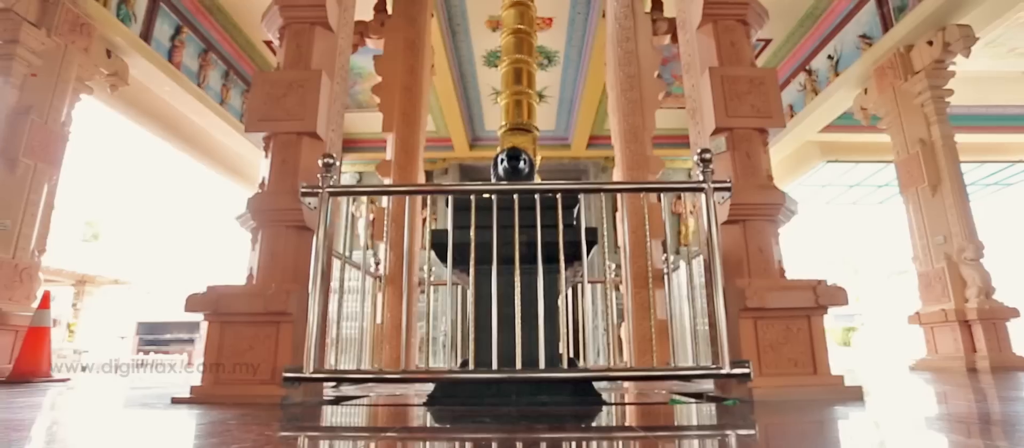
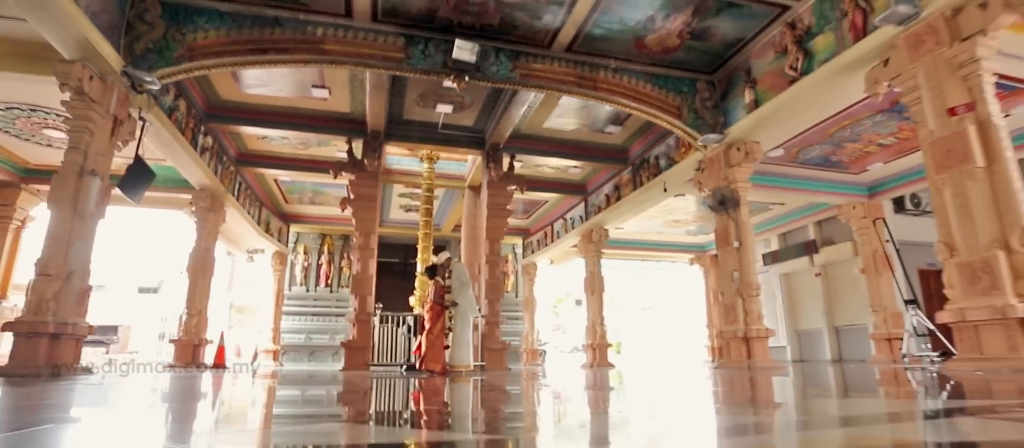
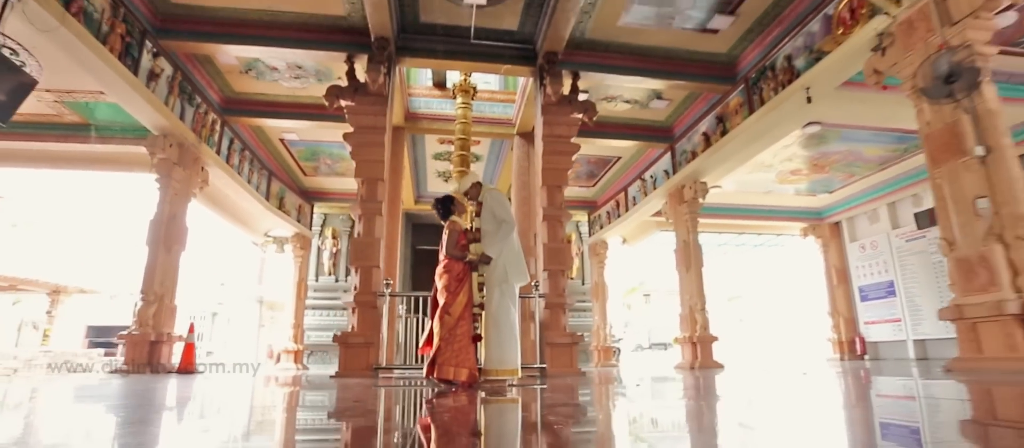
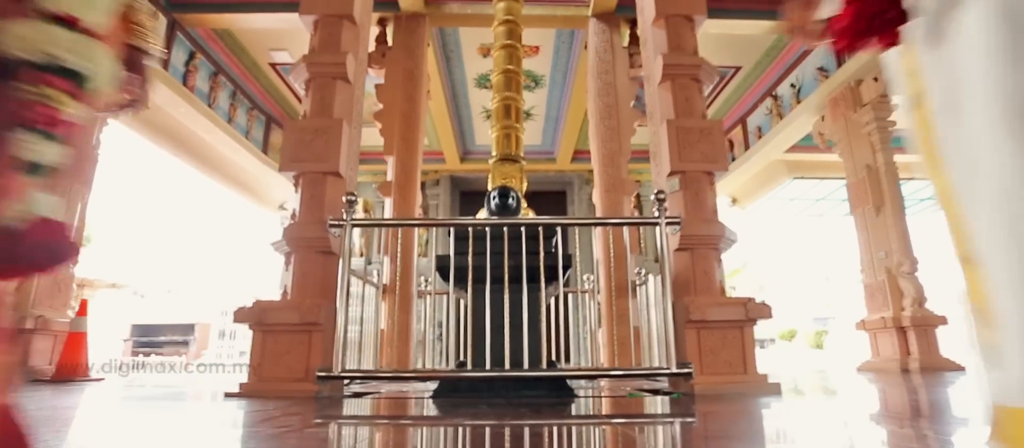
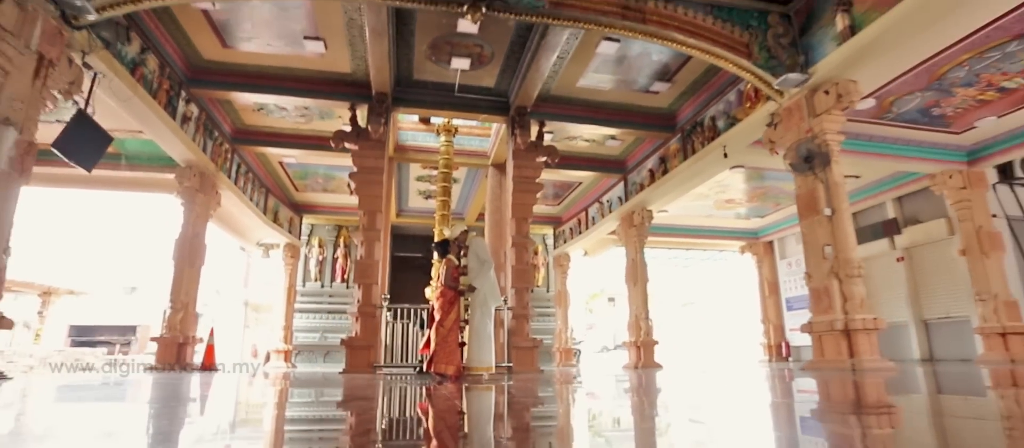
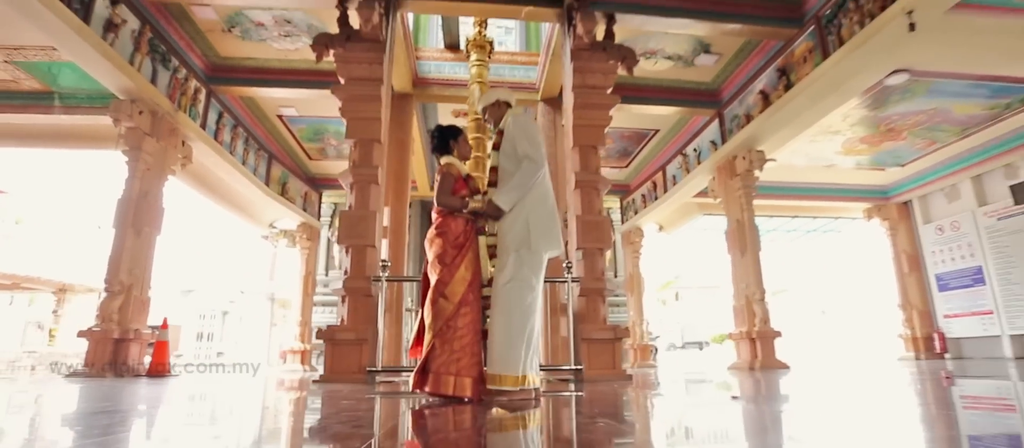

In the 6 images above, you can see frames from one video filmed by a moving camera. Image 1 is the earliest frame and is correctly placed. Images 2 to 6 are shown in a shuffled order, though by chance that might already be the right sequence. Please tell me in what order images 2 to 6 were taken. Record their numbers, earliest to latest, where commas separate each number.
4, 6, 3, 5, 2
